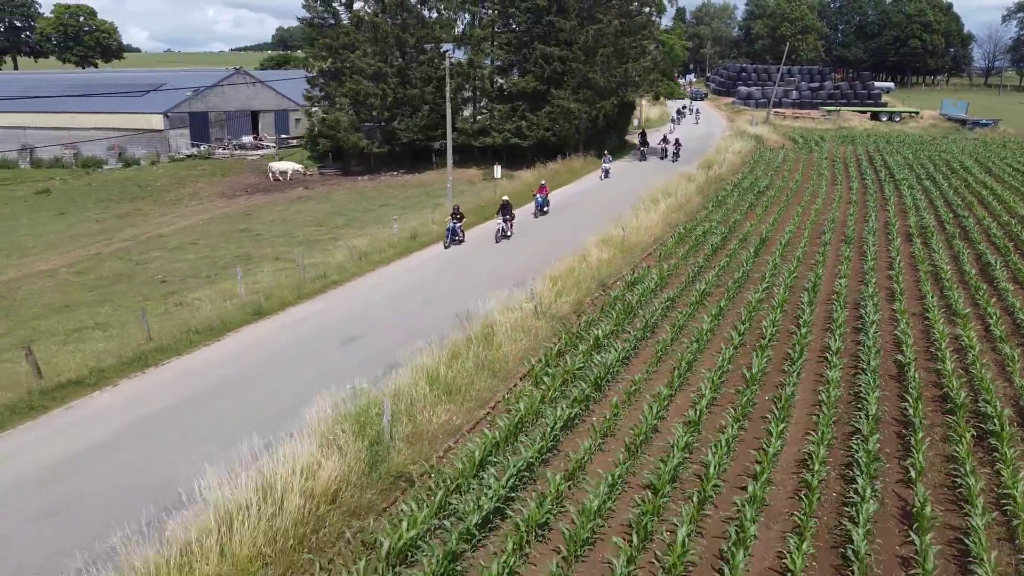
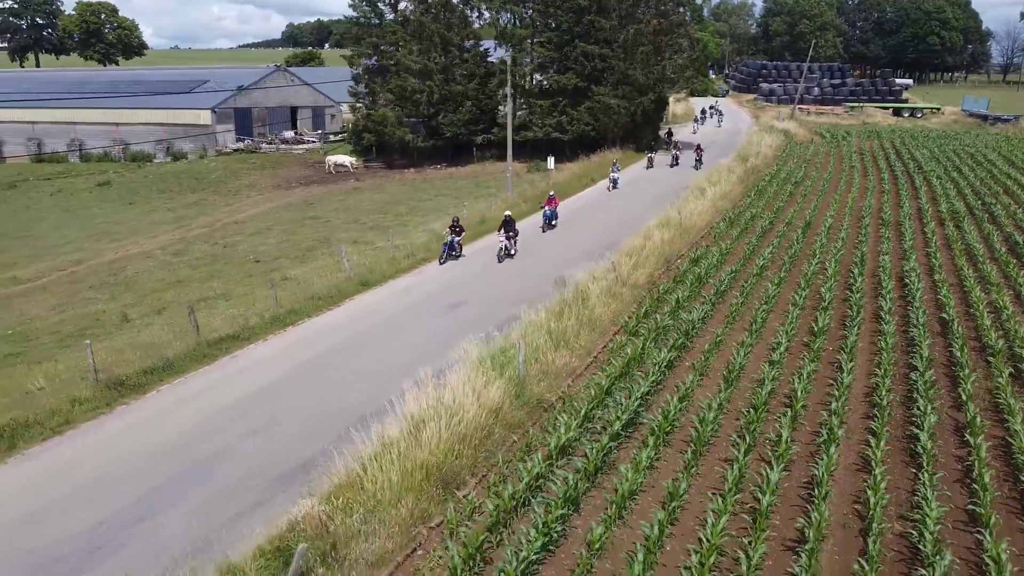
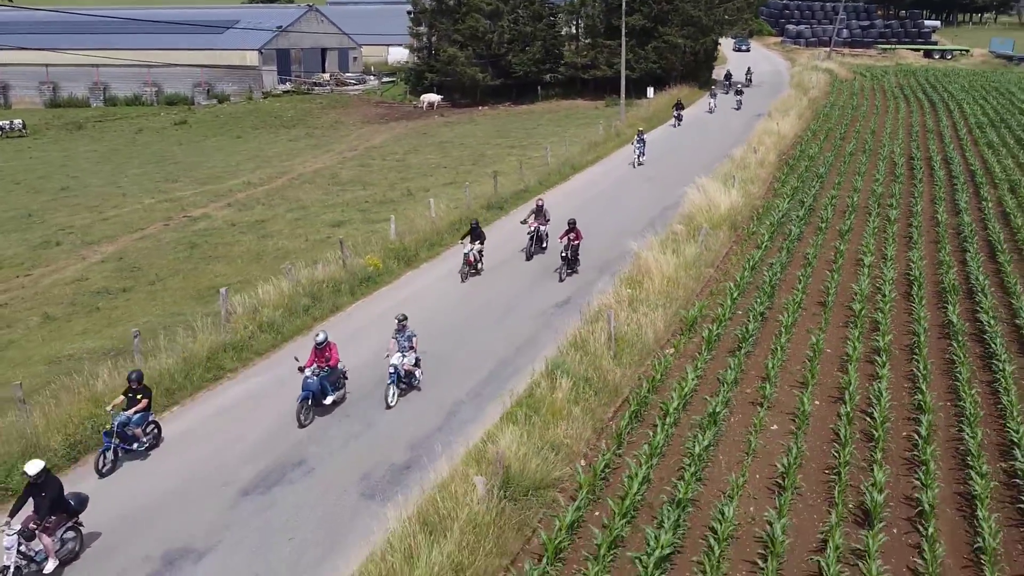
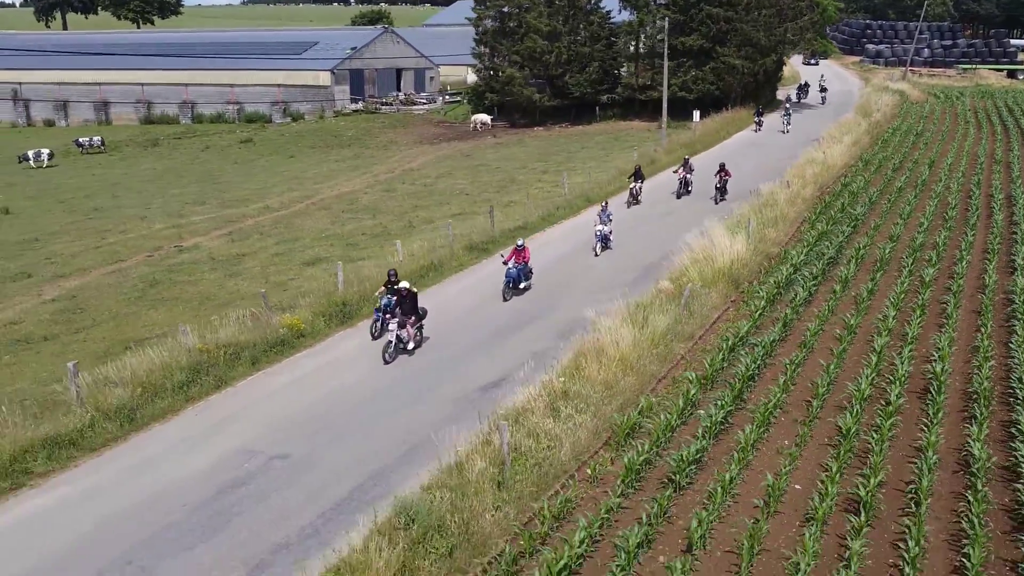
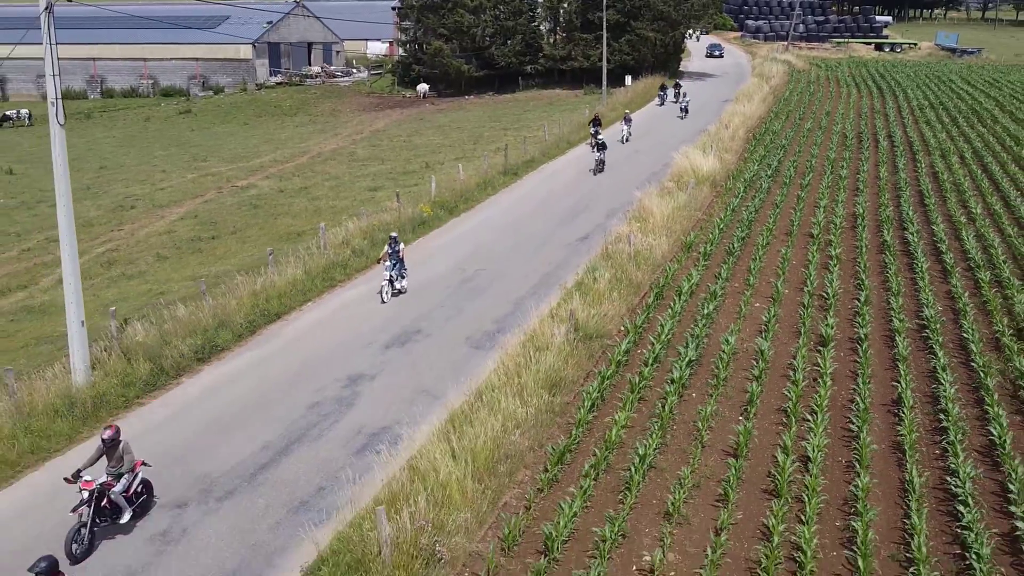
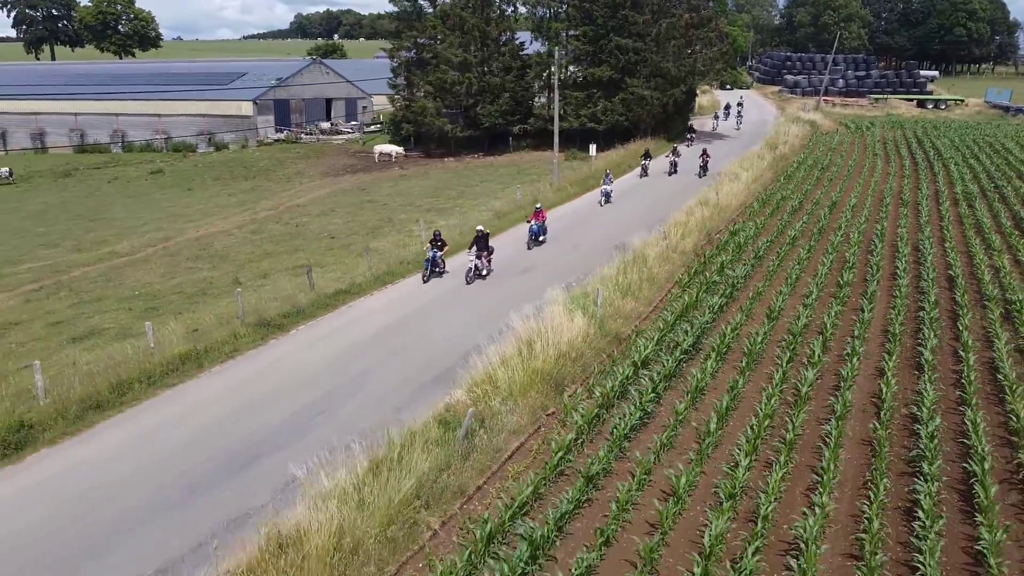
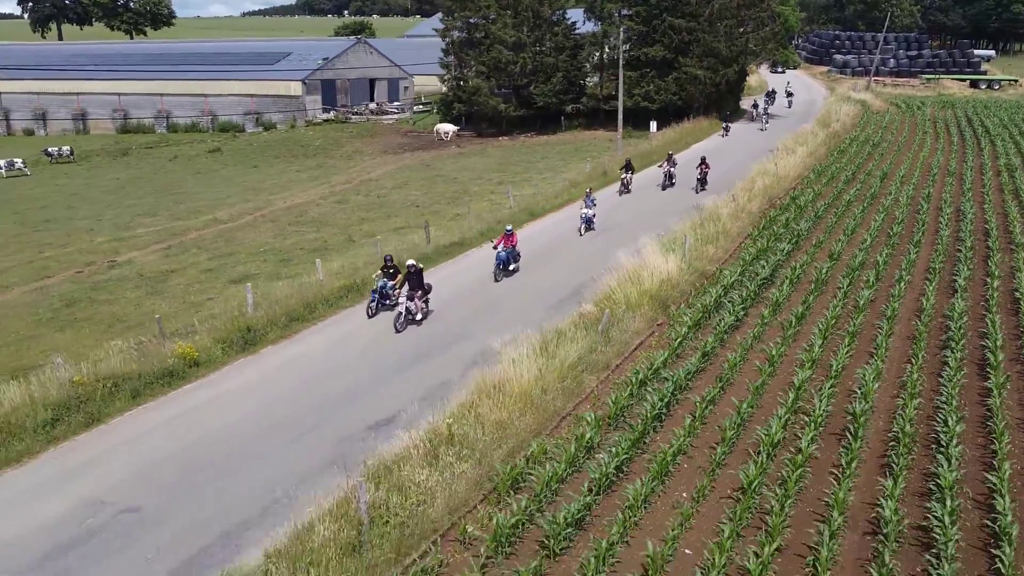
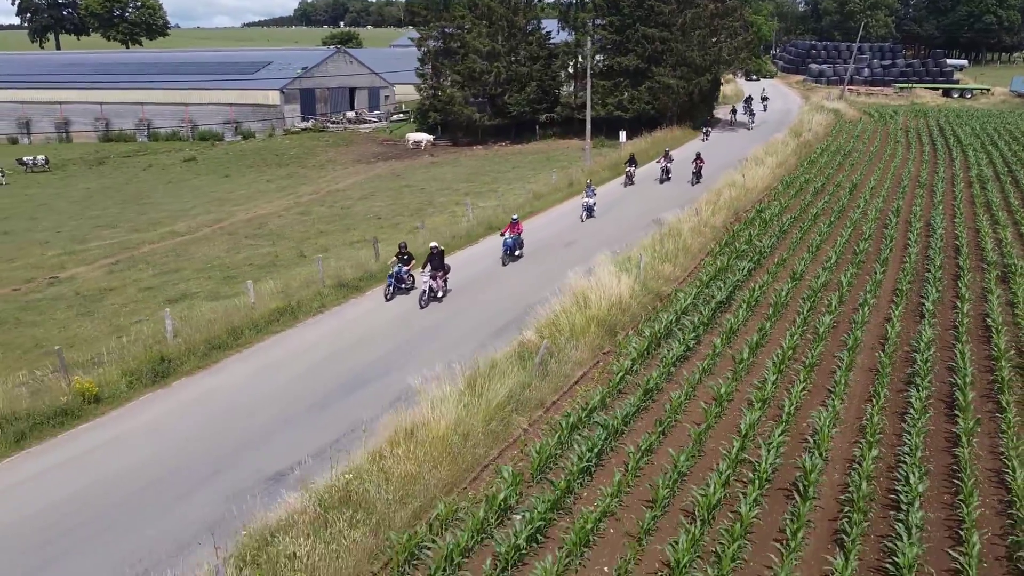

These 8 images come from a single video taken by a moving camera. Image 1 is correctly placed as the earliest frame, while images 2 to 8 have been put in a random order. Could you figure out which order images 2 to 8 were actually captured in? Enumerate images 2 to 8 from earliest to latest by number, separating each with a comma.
2, 6, 8, 7, 4, 3, 5
